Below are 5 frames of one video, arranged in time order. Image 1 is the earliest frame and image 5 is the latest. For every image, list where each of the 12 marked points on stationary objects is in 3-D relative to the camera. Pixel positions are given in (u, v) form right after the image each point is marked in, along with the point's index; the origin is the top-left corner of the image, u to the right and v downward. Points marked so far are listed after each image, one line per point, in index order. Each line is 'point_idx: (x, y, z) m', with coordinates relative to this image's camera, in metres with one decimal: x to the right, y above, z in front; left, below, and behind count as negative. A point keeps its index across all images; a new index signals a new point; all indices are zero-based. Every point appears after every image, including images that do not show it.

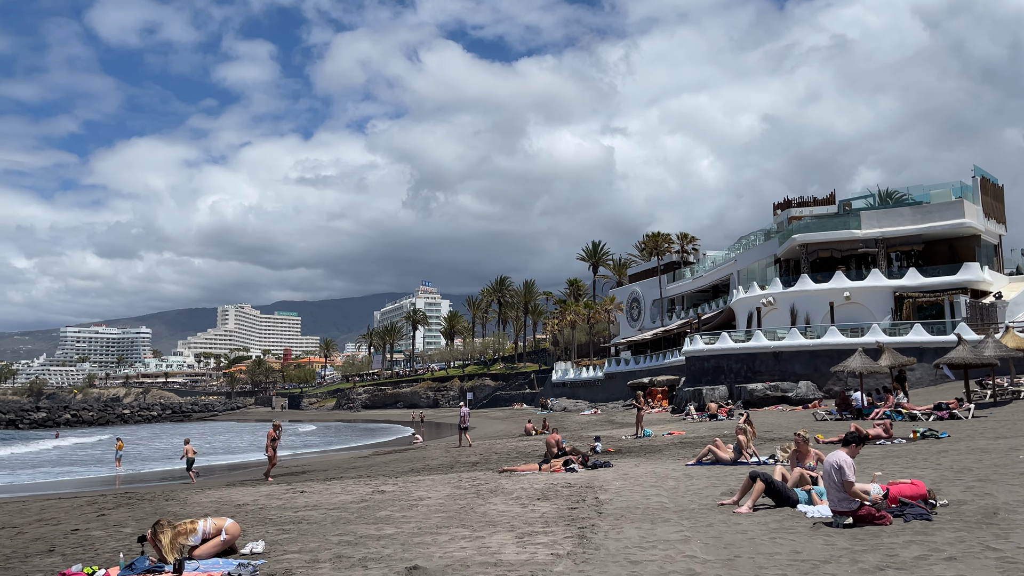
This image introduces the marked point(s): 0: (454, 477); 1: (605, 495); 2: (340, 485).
0: (-0.8, -2.6, +11.6) m
1: (+0.9, -2.0, +8.0) m
2: (-2.3, -2.6, +11.0) m
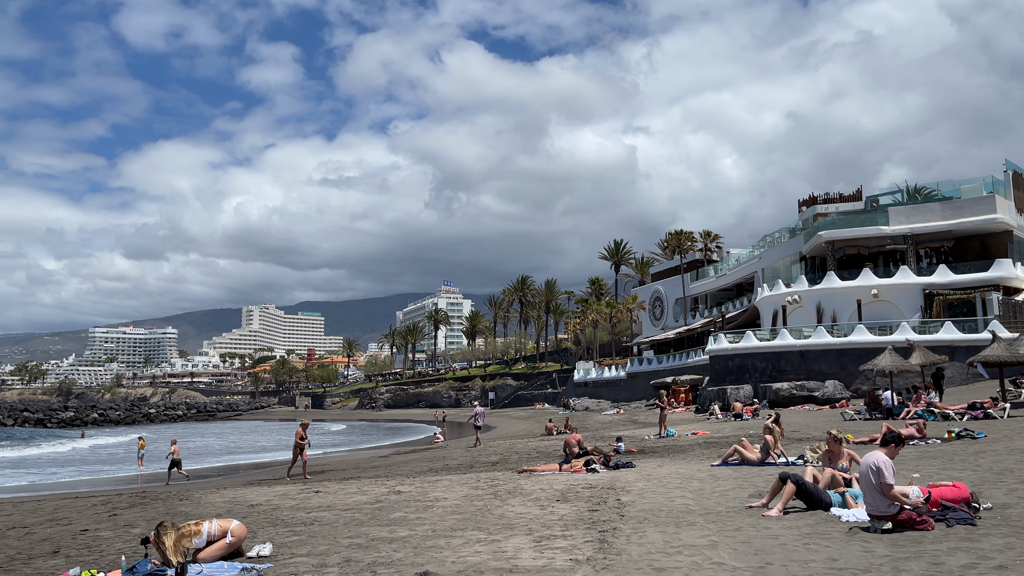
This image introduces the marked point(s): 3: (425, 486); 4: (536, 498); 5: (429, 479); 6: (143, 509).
0: (-0.5, -2.6, +11.4) m
1: (+1.1, -1.9, +7.7) m
2: (-2.0, -2.6, +10.8) m
3: (-1.1, -2.4, +10.2) m
4: (+0.2, -2.0, +8.1) m
5: (-1.2, -2.6, +11.5) m
6: (-4.3, -2.5, +9.6) m
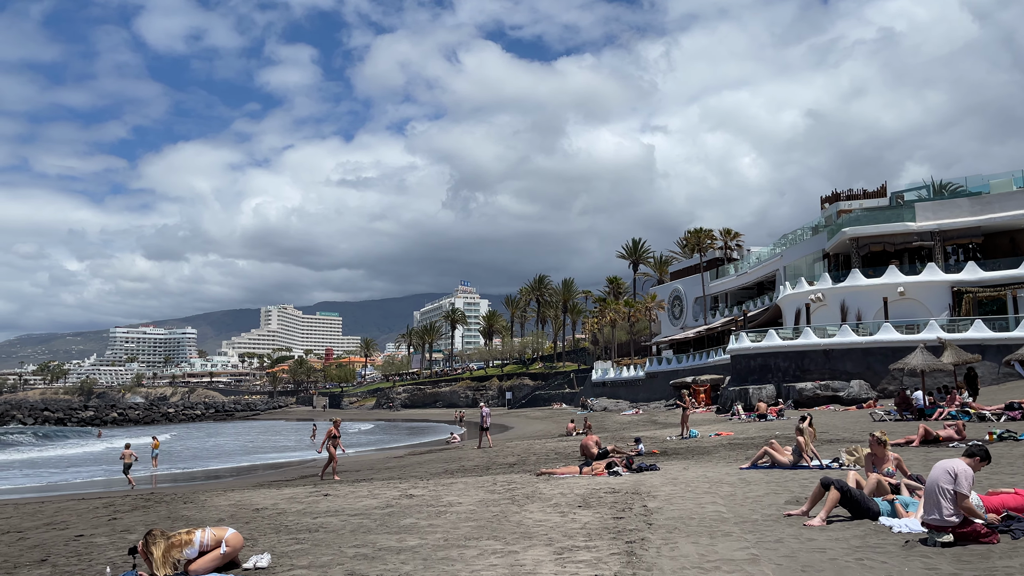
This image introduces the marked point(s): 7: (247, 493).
0: (-0.3, -2.5, +10.9) m
1: (+1.2, -1.9, +7.2) m
2: (-1.8, -2.5, +10.3) m
3: (-0.9, -2.4, +9.7) m
4: (+0.4, -2.0, +7.6) m
5: (-0.9, -2.6, +11.1) m
6: (-4.1, -2.5, +9.2) m
7: (-3.4, -2.6, +10.7) m
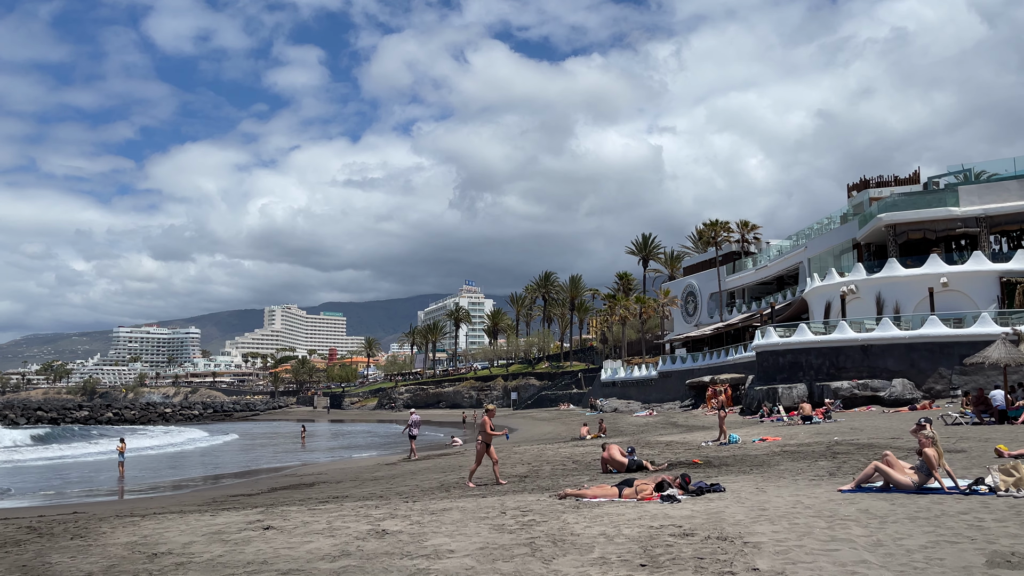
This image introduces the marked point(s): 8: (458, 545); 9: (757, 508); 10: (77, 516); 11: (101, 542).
0: (-0.2, -2.1, +8.1) m
1: (+1.3, -1.4, +4.4) m
2: (-1.7, -2.1, +7.6) m
3: (-0.7, -1.9, +7.0) m
4: (+0.5, -1.6, +4.8) m
5: (-0.8, -2.2, +8.3) m
6: (-3.9, -2.1, +6.4) m
7: (-3.3, -2.2, +8.0) m
8: (-0.4, -1.7, +5.5) m
9: (+1.9, -1.7, +6.5) m
10: (-5.0, -2.5, +9.2) m
11: (-3.4, -2.1, +6.9) m
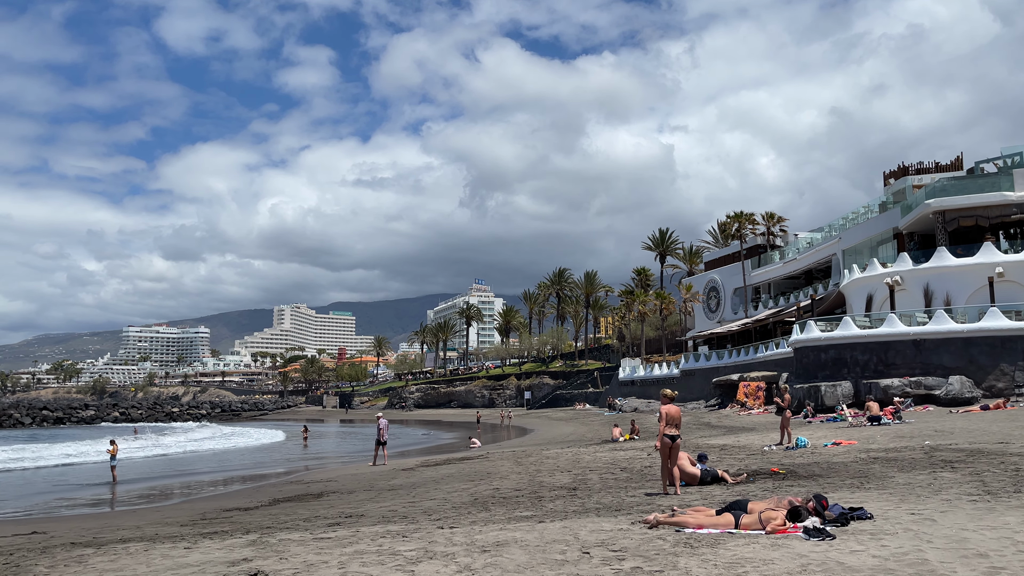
0: (+0.4, -1.8, +6.1) m
1: (+1.8, -1.1, +2.3) m
2: (-1.1, -1.8, +5.5) m
3: (-0.2, -1.6, +4.9) m
4: (+1.0, -1.2, +2.8) m
5: (-0.2, -1.8, +6.2) m
6: (-3.4, -1.7, +4.4) m
7: (-2.8, -1.9, +5.9) m
8: (+0.1, -1.4, +3.5) m
9: (+2.4, -1.4, +4.4) m
10: (-4.5, -2.2, +7.3) m
11: (-2.9, -1.8, +4.8) m
